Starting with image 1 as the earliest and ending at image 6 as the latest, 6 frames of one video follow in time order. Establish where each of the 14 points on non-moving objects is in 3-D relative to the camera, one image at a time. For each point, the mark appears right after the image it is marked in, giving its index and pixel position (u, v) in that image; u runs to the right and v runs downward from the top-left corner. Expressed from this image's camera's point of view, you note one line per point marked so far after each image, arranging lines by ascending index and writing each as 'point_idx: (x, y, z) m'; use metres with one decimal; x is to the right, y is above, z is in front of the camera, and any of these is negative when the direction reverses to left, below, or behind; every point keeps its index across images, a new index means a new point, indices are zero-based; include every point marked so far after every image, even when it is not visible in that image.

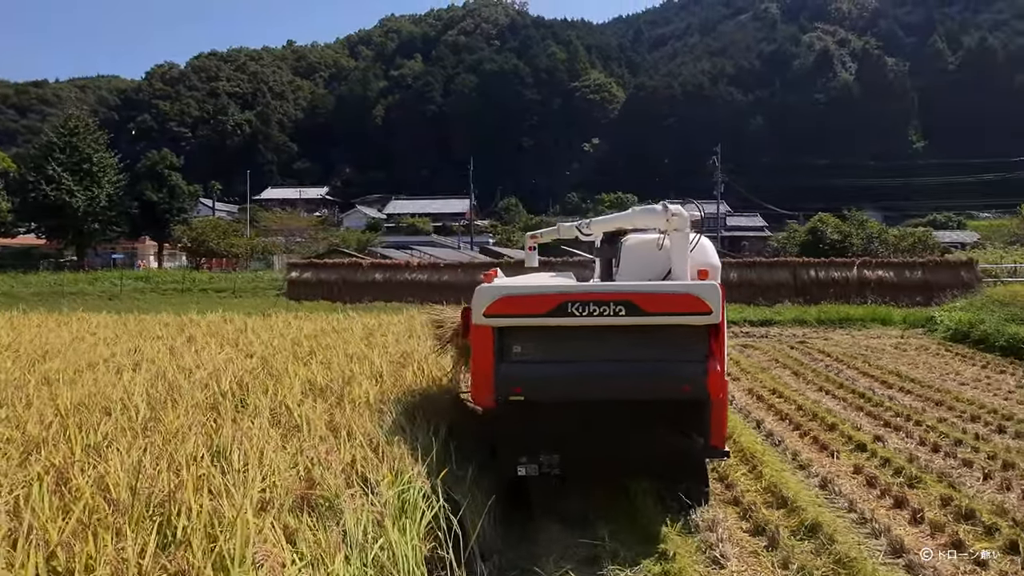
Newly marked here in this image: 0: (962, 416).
0: (+3.0, -0.8, +4.9) m
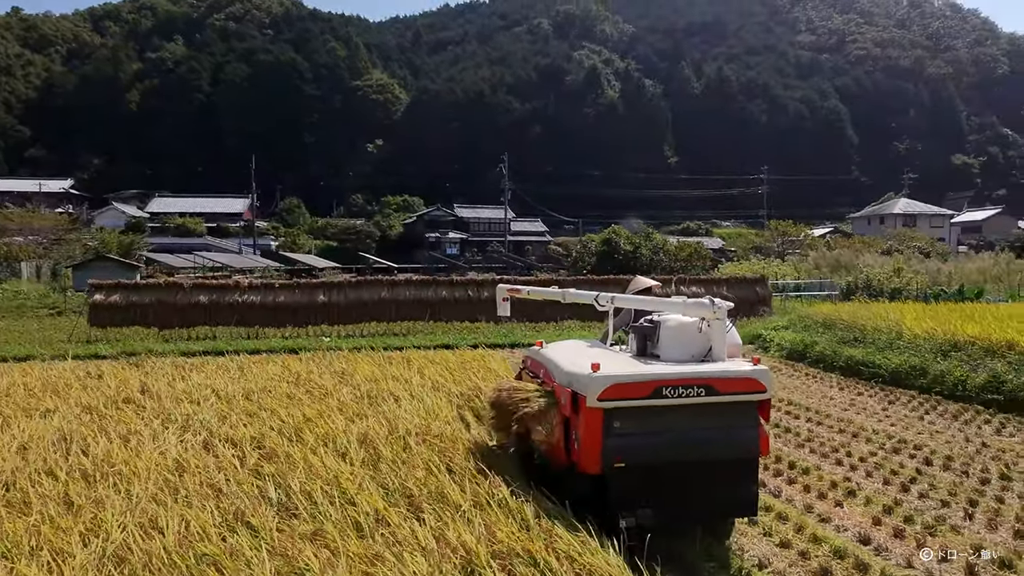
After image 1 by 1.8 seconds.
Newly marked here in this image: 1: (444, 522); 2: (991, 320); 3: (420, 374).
0: (+2.9, -1.2, +5.7) m
1: (-0.3, -0.9, +3.0) m
2: (+6.0, -0.4, +9.3) m
3: (-0.8, -0.8, +6.6) m
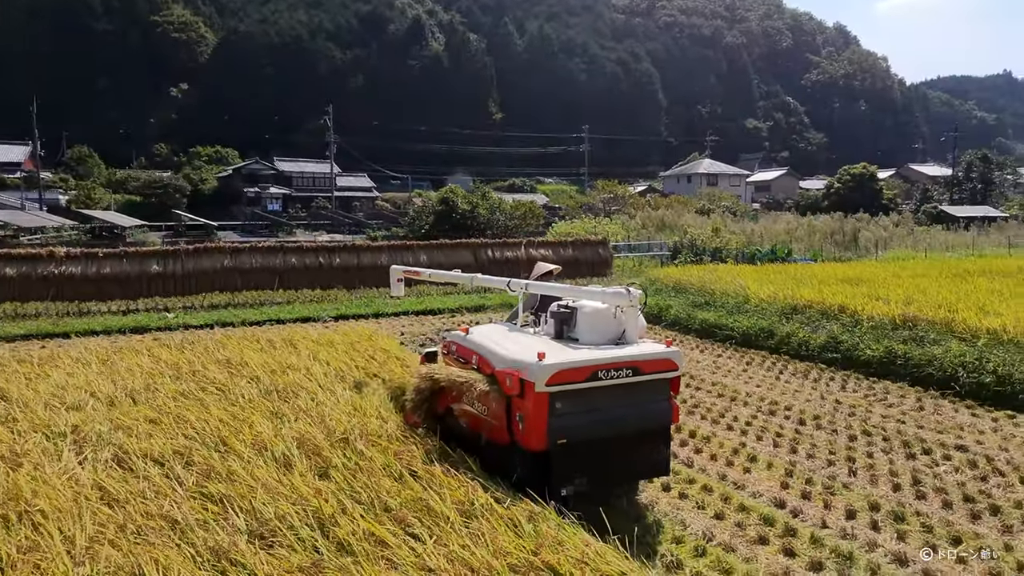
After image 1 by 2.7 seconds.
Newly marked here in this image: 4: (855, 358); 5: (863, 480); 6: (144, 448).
0: (+2.1, -1.1, +6.3) m
1: (-0.3, -1.0, +2.9) m
2: (+4.4, 0.0, +10.5) m
3: (-1.7, -0.6, +6.3) m
4: (+3.6, -0.7, +7.7) m
5: (+2.2, -1.2, +4.7) m
6: (-2.0, -0.9, +4.0) m
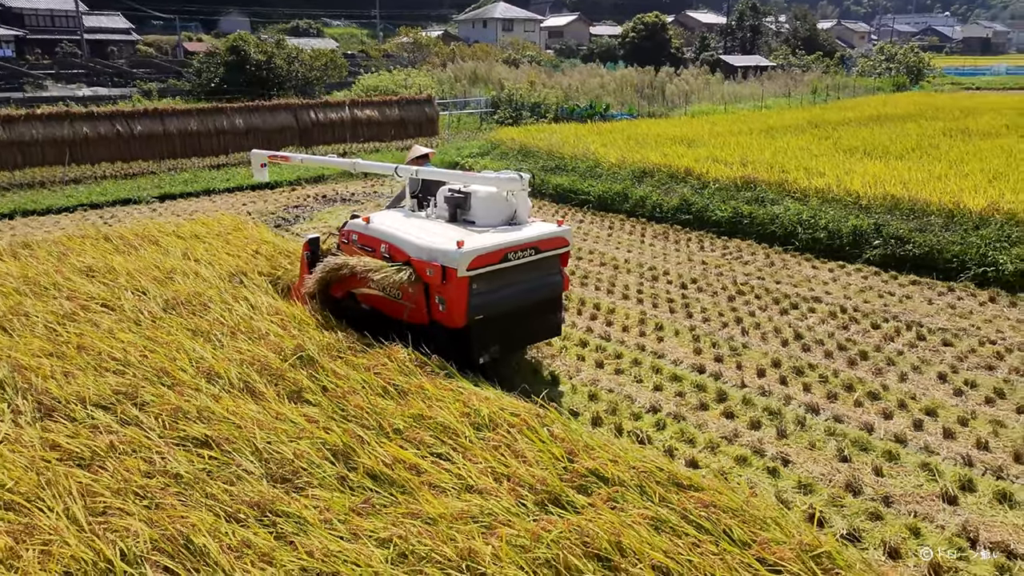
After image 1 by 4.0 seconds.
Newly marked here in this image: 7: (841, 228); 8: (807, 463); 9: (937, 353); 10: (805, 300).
0: (+1.2, +0.1, +6.9) m
1: (-0.1, -0.7, +3.0) m
2: (+2.2, +2.1, +11.1) m
3: (-2.4, +0.2, +5.8) m
4: (+2.2, +0.8, +8.5) m
5: (+1.8, -0.4, +5.4) m
6: (-2.1, -0.5, +3.6) m
7: (+3.3, +0.6, +7.4) m
8: (+1.5, -0.9, +3.7) m
9: (+2.9, -0.4, +5.1) m
10: (+2.5, -0.1, +6.2) m
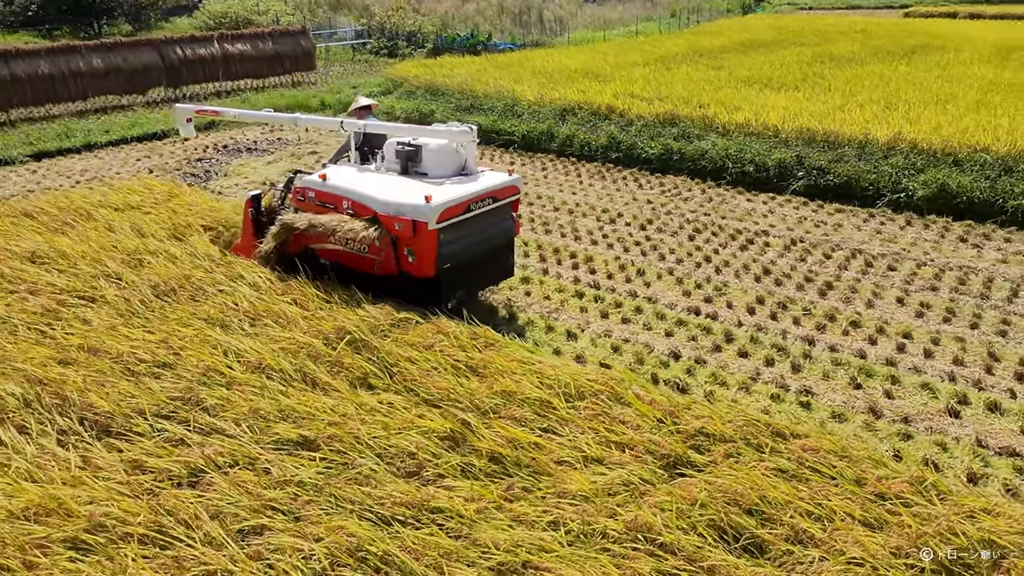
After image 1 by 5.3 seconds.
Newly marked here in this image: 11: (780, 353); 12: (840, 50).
0: (+0.8, +0.7, +7.1) m
1: (+0.3, -0.6, +3.2) m
2: (+0.9, +3.1, +11.2) m
3: (-2.5, +0.4, +5.3) m
4: (+1.5, +1.6, +8.8) m
5: (+1.7, +0.1, +5.8) m
6: (-1.8, -0.5, +3.3) m
7: (+2.8, +1.4, +8.0) m
8: (+1.8, -0.6, +4.1) m
9: (+2.9, +0.1, +5.7) m
10: (+2.2, +0.5, +6.7) m
11: (+1.7, -0.4, +4.6) m
12: (+6.9, +5.0, +15.5) m
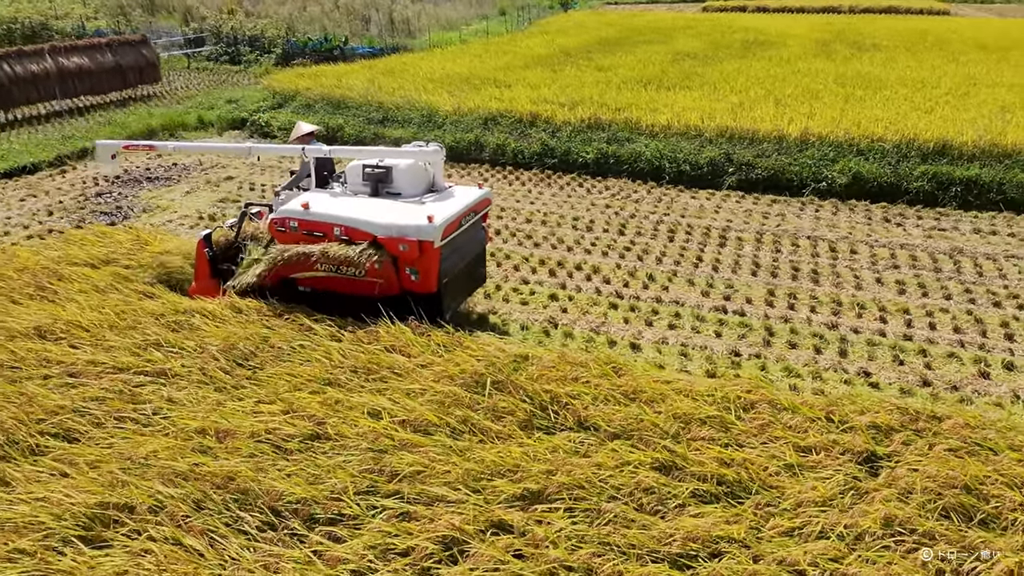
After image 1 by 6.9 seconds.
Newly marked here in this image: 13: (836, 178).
0: (+0.6, +0.6, +7.3) m
1: (+1.2, -0.7, +3.4) m
2: (-0.6, +3.1, +11.3) m
3: (-2.2, 0.0, +4.8) m
4: (+0.8, +1.5, +9.1) m
5: (+1.8, +0.1, +6.3) m
6: (-0.8, -0.8, +3.1) m
7: (+2.2, +1.5, +8.6) m
8: (+2.4, -0.5, +4.7) m
9: (+3.0, +0.2, +6.5) m
10: (+2.1, +0.6, +7.3) m
11: (+2.1, -0.4, +5.1) m
12: (+4.0, +5.5, +16.9) m
13: (+3.6, +1.2, +8.1) m
